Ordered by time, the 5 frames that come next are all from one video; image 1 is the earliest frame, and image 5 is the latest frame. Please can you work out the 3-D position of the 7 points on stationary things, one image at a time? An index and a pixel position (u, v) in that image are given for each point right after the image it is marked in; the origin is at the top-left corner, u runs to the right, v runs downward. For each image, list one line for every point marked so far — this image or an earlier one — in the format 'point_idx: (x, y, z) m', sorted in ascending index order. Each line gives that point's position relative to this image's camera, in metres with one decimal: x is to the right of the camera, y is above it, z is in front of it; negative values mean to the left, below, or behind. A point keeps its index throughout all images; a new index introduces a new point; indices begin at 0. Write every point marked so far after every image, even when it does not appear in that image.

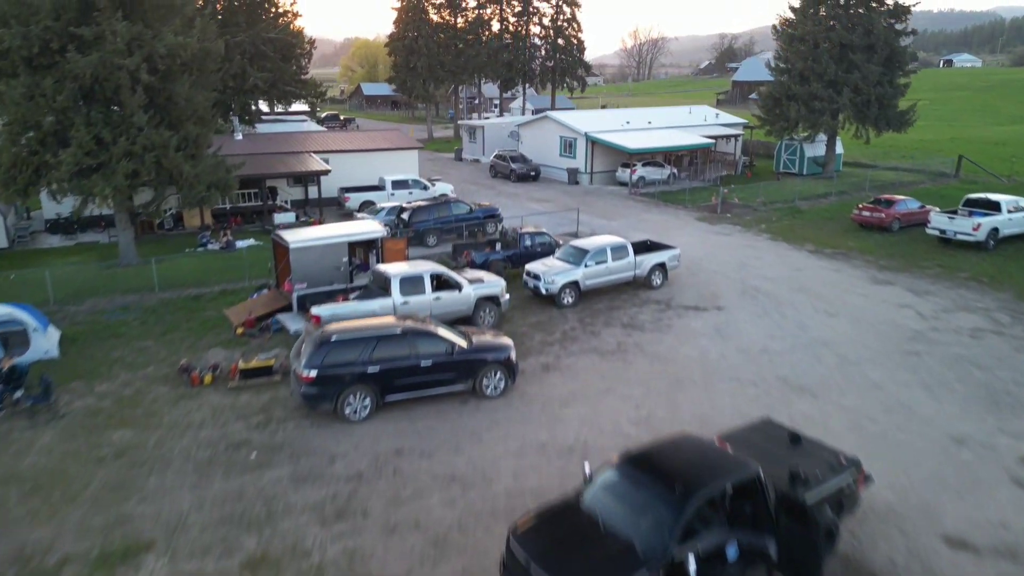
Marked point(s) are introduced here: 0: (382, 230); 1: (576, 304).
0: (-2.9, +1.3, +14.5) m
1: (+1.4, -0.4, +14.4) m
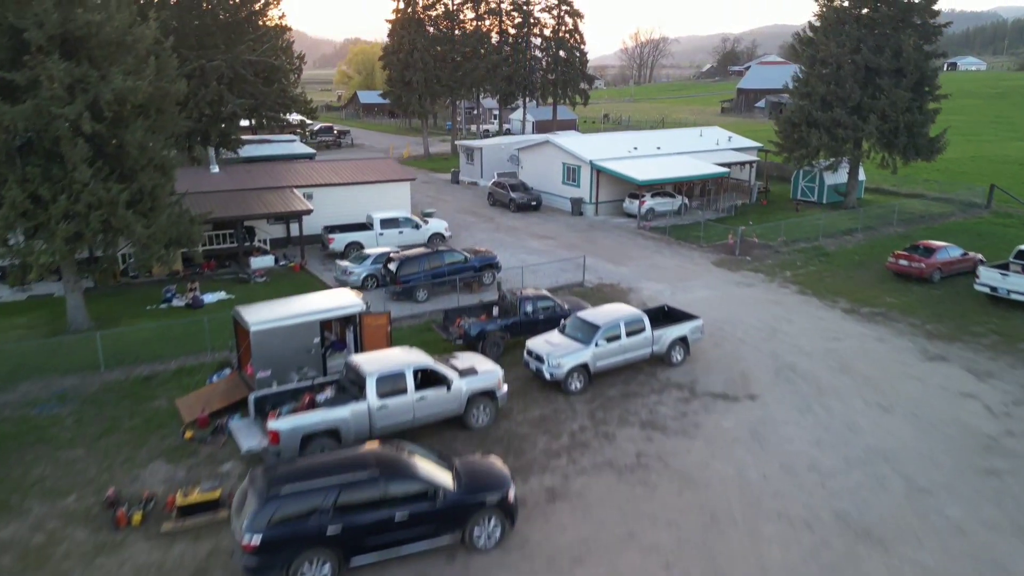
0: (-2.9, -0.3, +12.6) m
1: (+1.4, -1.9, +12.5) m
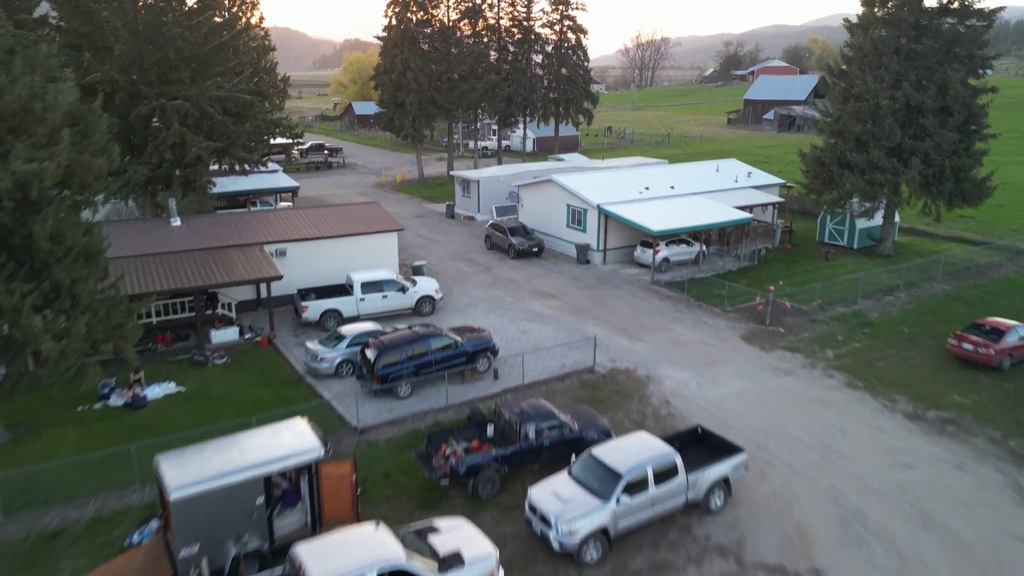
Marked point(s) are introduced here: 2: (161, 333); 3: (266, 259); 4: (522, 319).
0: (-2.9, -2.4, +9.9) m
1: (+1.4, -4.0, +9.8) m
2: (-9.6, -1.2, +18.1) m
3: (-7.2, +0.9, +19.4) m
4: (+0.3, -0.9, +19.5) m
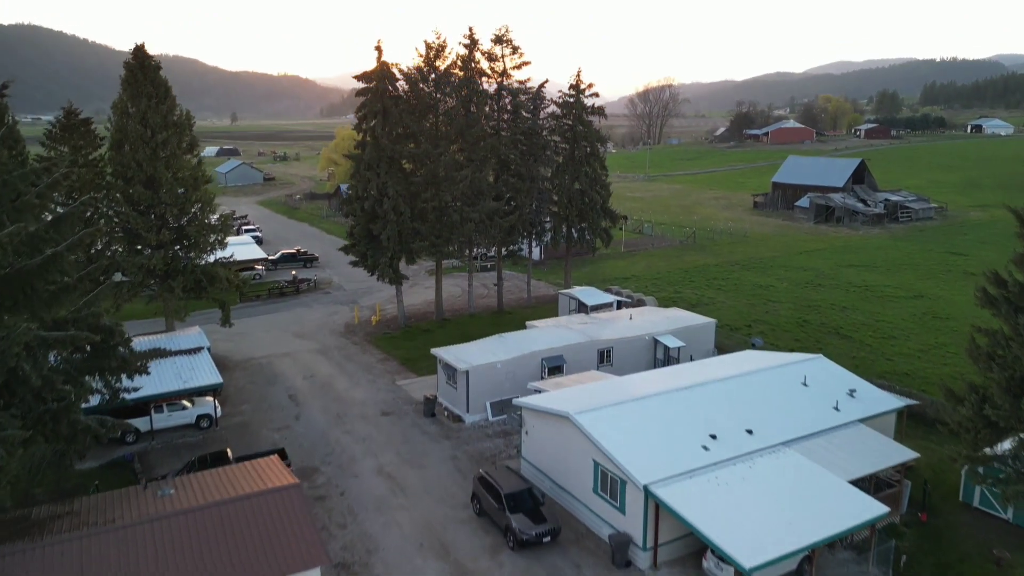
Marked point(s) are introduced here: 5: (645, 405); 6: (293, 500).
0: (-3.1, -9.3, +1.0) m
1: (+1.2, -10.9, +0.8) m
2: (-9.7, -8.6, +9.3) m
3: (-7.3, -6.6, +10.6) m
4: (+0.2, -8.4, +10.6) m
5: (+3.7, -3.3, +18.6) m
6: (-5.1, -4.8, +15.1) m
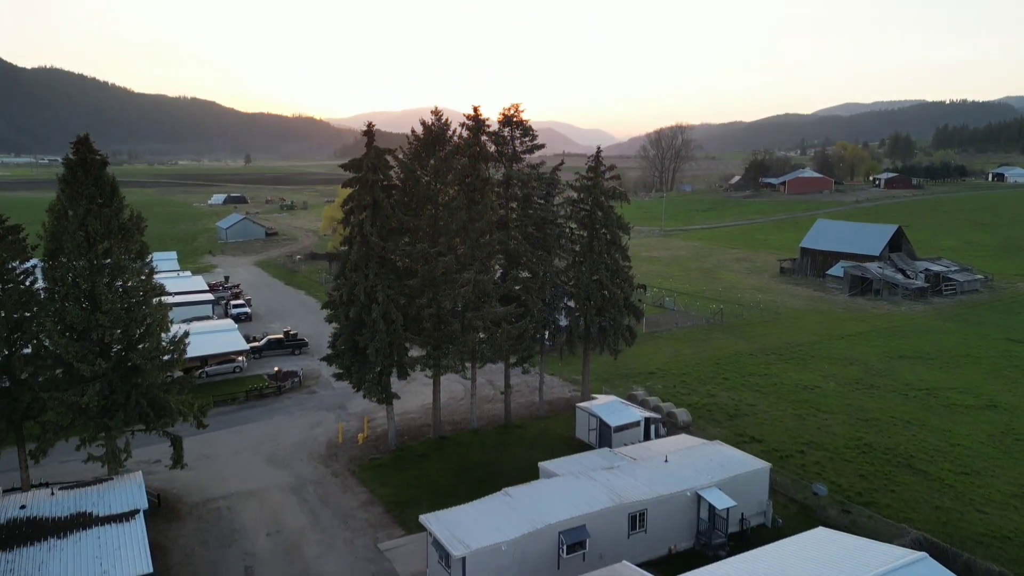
0: (-3.2, -12.6, -4.4) m
1: (+1.1, -14.2, -4.8) m
2: (-9.7, -12.3, +4.0) m
3: (-7.3, -10.4, +5.4) m
4: (+0.2, -12.3, +5.2) m
5: (+3.9, -7.7, +13.4) m
6: (-5.0, -9.0, +10.0) m
